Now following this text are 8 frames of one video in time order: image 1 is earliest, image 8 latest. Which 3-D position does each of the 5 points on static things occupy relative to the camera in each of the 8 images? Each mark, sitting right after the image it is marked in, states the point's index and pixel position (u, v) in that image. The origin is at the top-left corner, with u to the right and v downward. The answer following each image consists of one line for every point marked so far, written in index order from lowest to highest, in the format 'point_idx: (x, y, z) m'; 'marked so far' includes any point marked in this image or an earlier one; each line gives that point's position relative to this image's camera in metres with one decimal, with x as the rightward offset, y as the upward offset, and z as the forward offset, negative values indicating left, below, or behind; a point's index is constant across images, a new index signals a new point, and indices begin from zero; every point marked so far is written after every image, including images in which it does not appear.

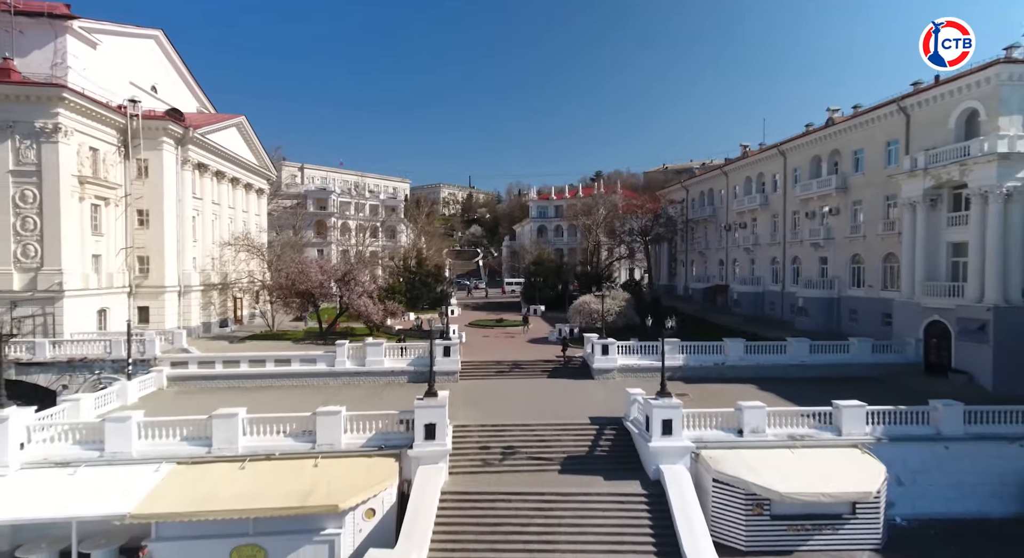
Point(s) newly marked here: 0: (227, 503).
0: (-7.0, -5.5, +11.9) m
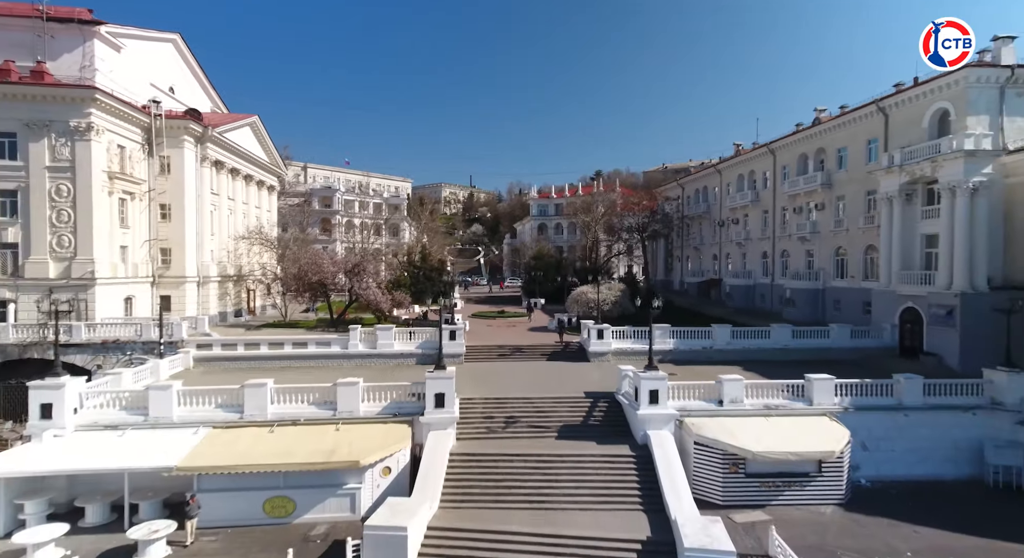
0: (-7.0, -4.9, +13.4) m
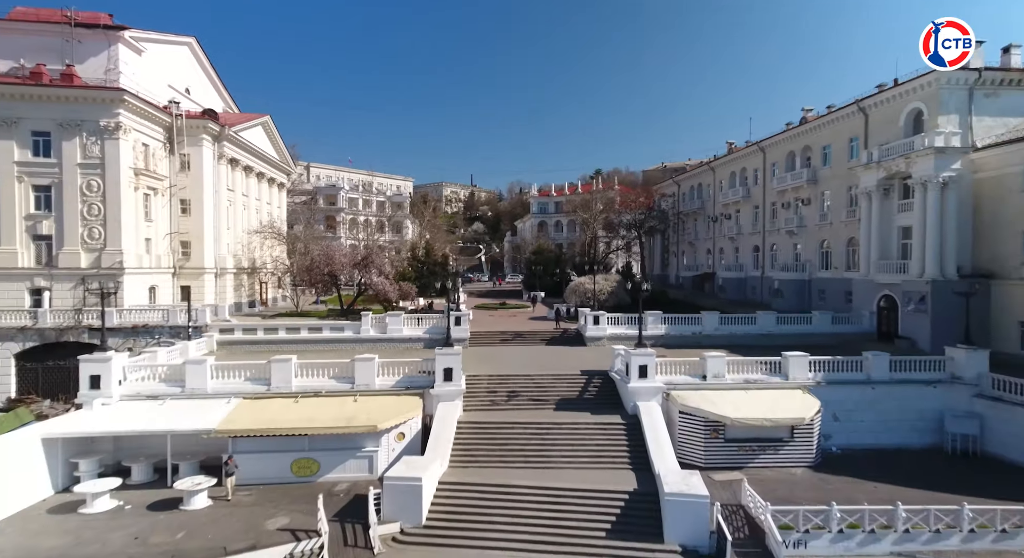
0: (-6.9, -4.4, +15.0) m
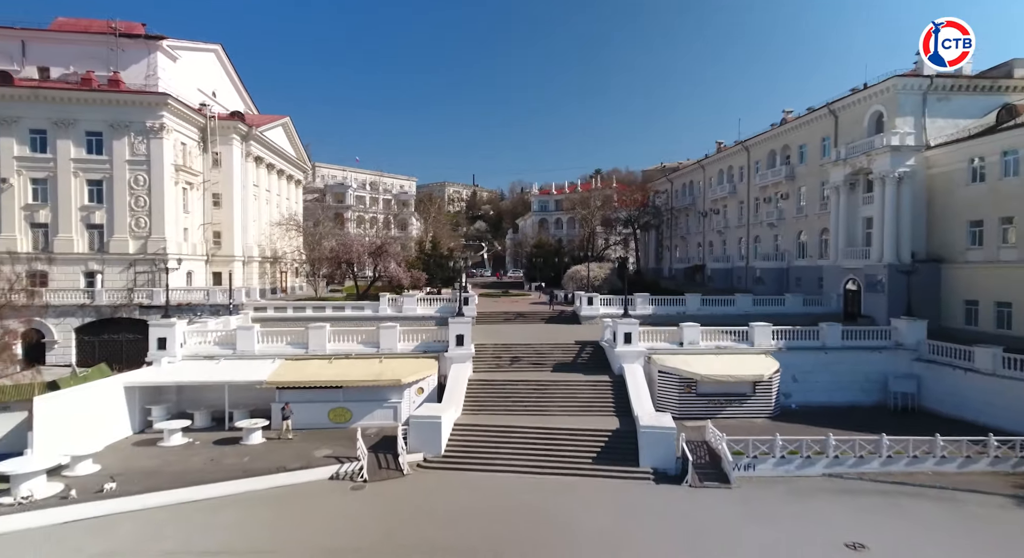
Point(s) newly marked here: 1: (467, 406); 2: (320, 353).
0: (-6.8, -3.6, +17.8) m
1: (-1.7, -4.8, +18.1) m
2: (-7.8, -3.0, +19.6) m
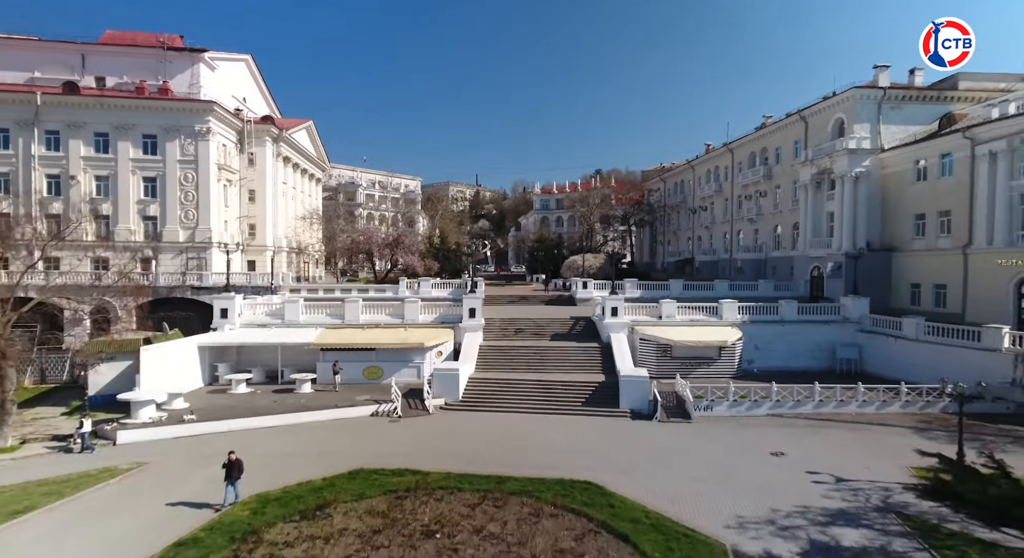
0: (-6.6, -2.7, +21.4) m
1: (-1.5, -3.9, +21.7) m
2: (-7.6, -2.1, +23.3) m
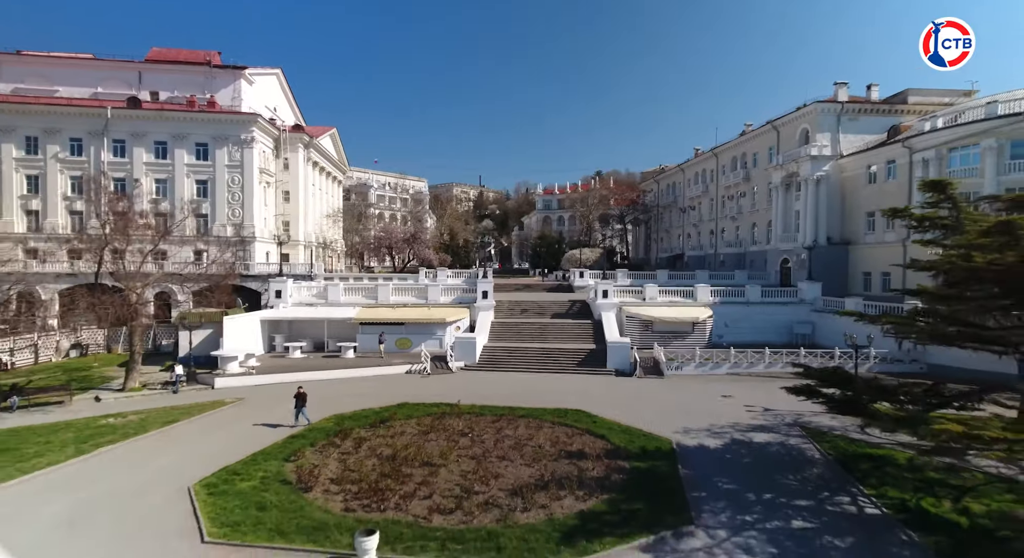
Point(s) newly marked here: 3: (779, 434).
0: (-6.3, -2.0, +25.8) m
1: (-1.1, -3.2, +26.1) m
2: (-7.2, -1.4, +27.7) m
3: (+8.2, -4.7, +14.9) m
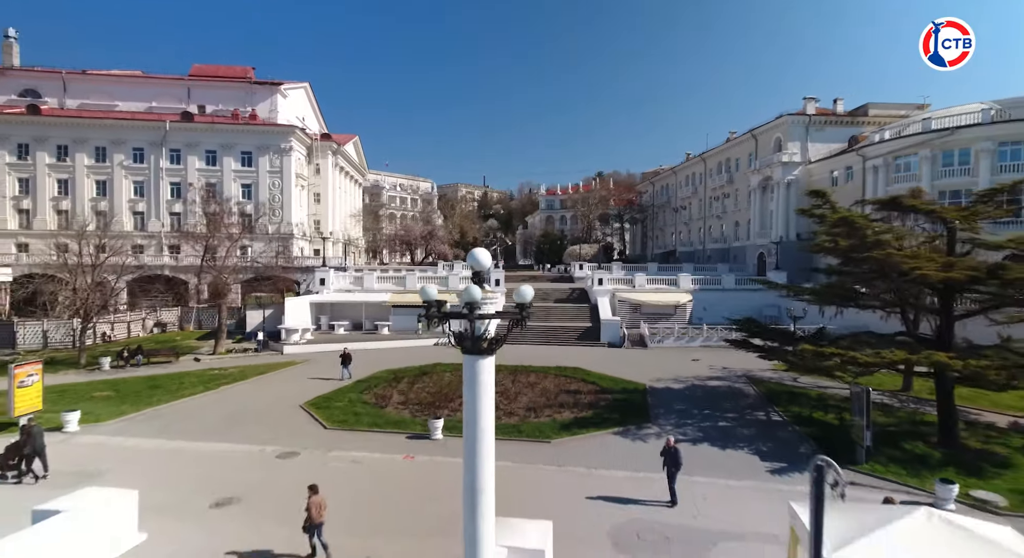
0: (-5.7, -1.3, +30.5) m
1: (-0.6, -2.5, +30.7) m
2: (-6.6, -0.7, +32.4) m
3: (+8.7, -4.1, +19.5) m
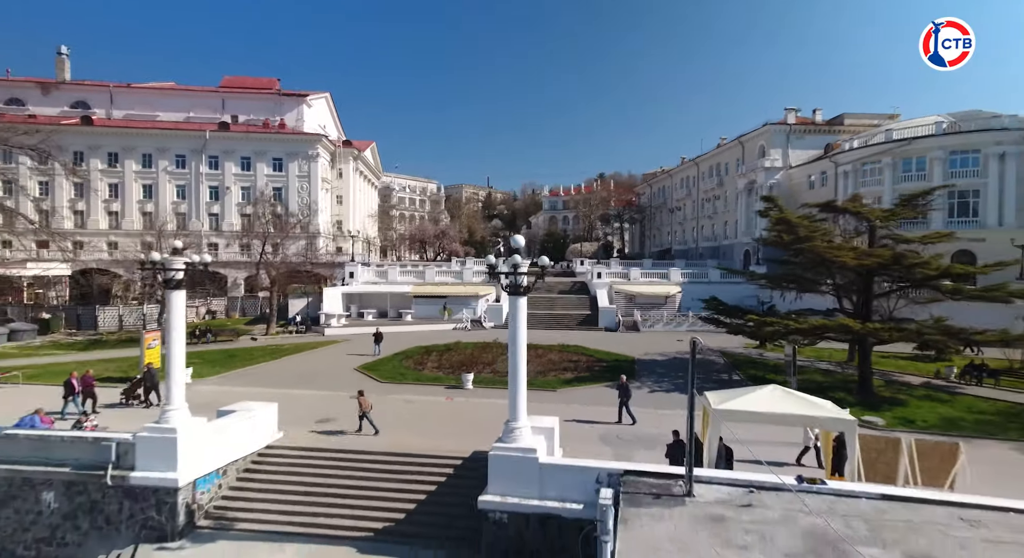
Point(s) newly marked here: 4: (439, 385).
0: (-5.1, -0.8, +34.3) m
1: (0.0, -2.1, +34.6) m
2: (-6.0, -0.3, +36.2) m
3: (+9.2, -3.6, +23.3) m
4: (-2.6, -3.8, +17.6) m
